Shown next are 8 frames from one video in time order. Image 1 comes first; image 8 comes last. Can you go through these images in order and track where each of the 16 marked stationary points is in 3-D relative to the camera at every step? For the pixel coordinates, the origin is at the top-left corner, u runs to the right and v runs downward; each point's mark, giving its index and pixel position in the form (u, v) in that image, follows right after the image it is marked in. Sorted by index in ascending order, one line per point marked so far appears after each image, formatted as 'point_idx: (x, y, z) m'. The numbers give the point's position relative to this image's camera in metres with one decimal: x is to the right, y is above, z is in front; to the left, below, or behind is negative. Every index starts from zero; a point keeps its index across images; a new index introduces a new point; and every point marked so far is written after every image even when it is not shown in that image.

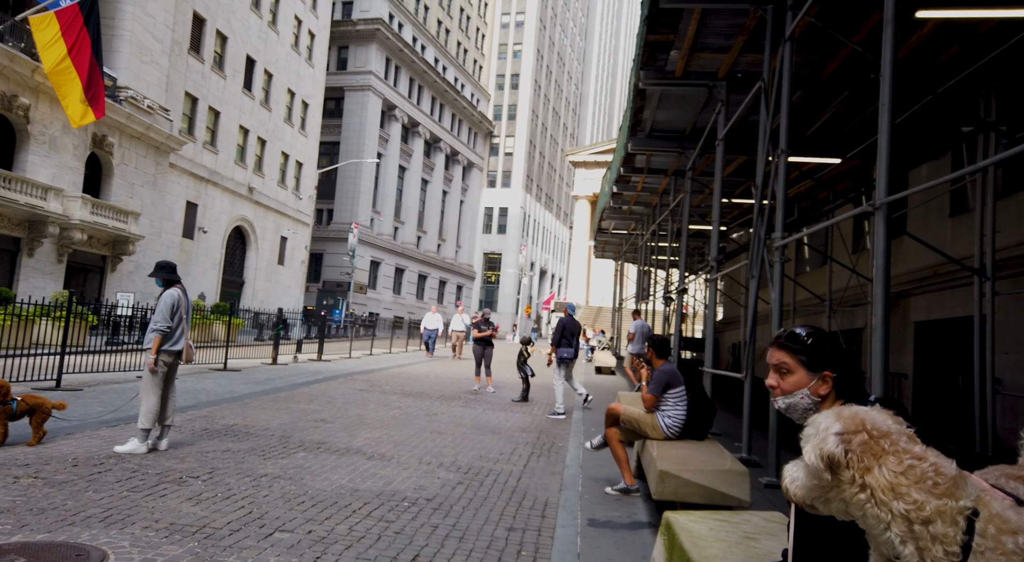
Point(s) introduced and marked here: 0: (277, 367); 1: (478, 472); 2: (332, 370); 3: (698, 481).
0: (-5.0, -1.8, +16.9) m
1: (-0.3, -1.7, +7.2) m
2: (-3.9, -1.9, +17.3) m
3: (+1.1, -1.2, +4.7) m
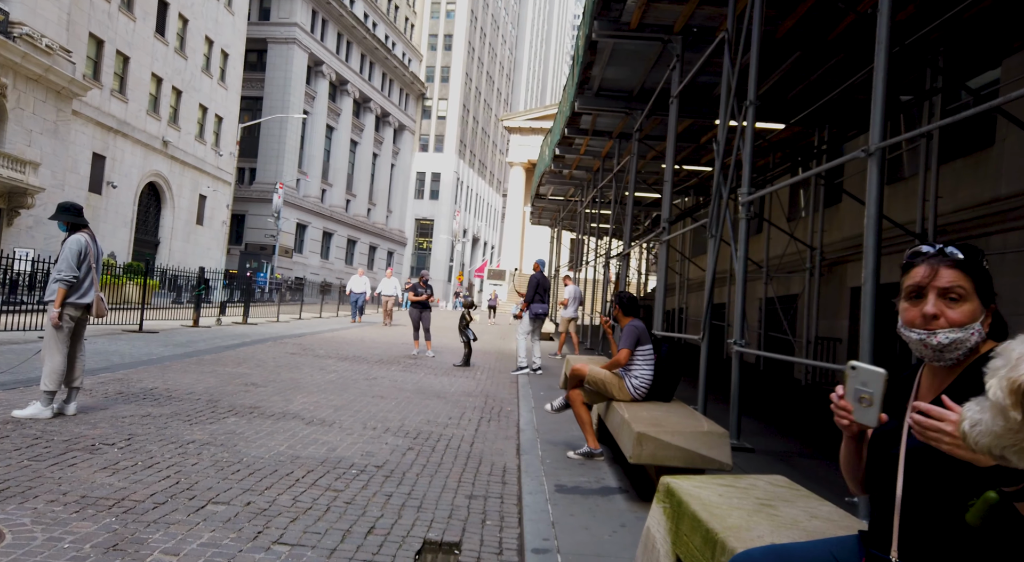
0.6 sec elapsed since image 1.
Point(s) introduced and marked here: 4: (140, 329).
0: (-6.2, -1.0, +15.9) m
1: (-0.7, -1.3, +6.7) m
2: (-5.2, -1.1, +16.4) m
3: (+0.9, -0.9, +4.3) m
4: (-6.7, -0.9, +14.3) m
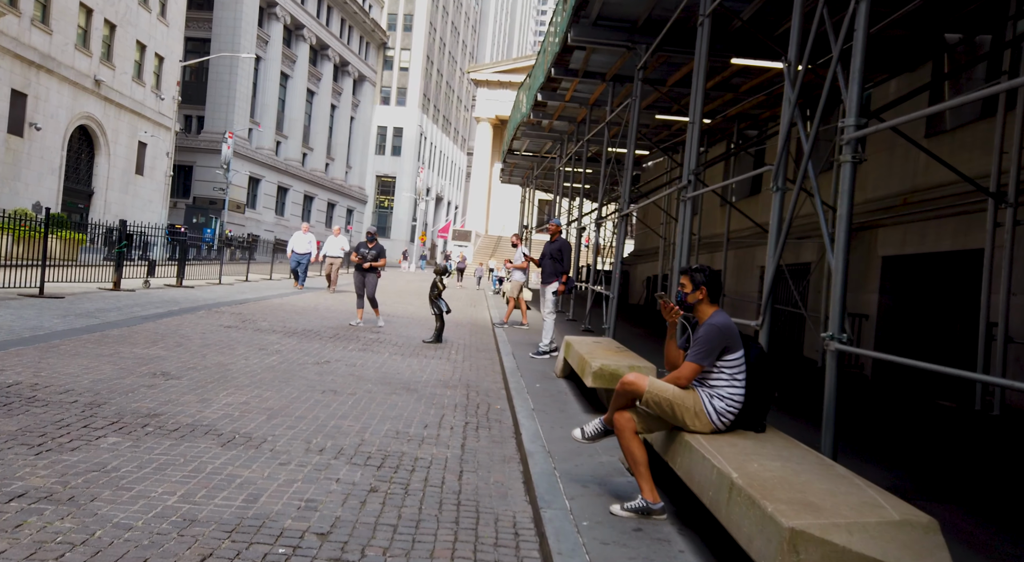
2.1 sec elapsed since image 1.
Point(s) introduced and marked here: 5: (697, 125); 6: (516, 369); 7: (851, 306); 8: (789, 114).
0: (-6.6, -0.2, +13.6) m
1: (-0.7, -1.1, +4.7) m
2: (-5.6, -0.3, +14.2) m
3: (+1.1, -0.8, +2.4) m
4: (-7.1, -0.2, +12.0) m
5: (+2.0, +1.7, +8.3) m
6: (+0.1, -1.0, +9.0) m
7: (+5.1, -0.4, +12.0) m
8: (+2.0, +1.2, +5.7) m
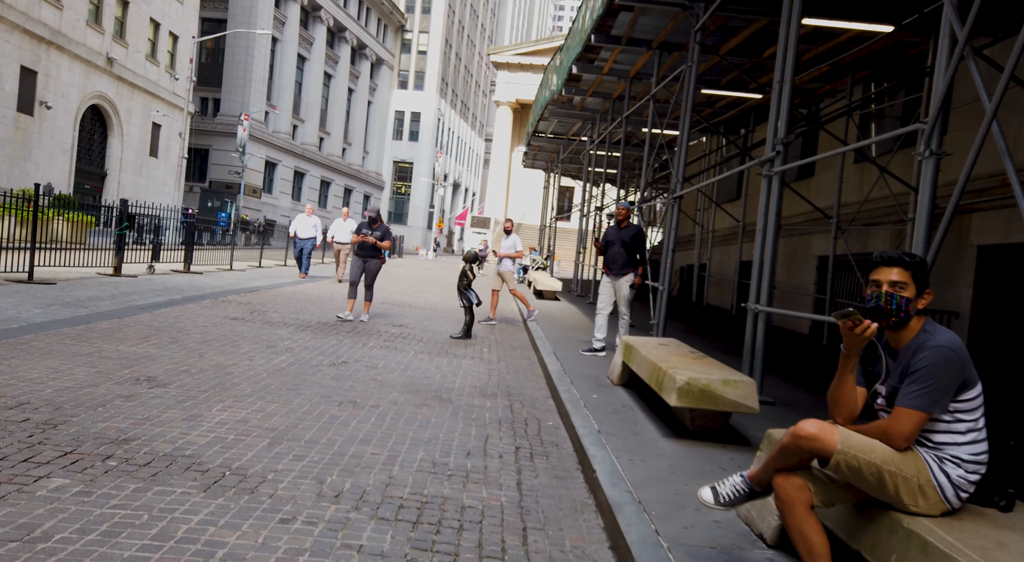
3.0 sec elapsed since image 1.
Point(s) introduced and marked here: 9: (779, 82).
0: (-6.1, 0.0, +12.5) m
1: (-0.3, -1.1, +3.5) m
2: (-5.1, -0.1, +13.0) m
3: (+1.4, -0.8, +1.1) m
4: (-6.5, 0.0, +10.9) m
5: (+2.4, +1.7, +7.0) m
6: (+0.5, -0.9, +7.8) m
7: (+5.6, -0.3, +10.6) m
8: (+2.4, +1.2, +4.4) m
9: (+2.4, +1.8, +7.2) m
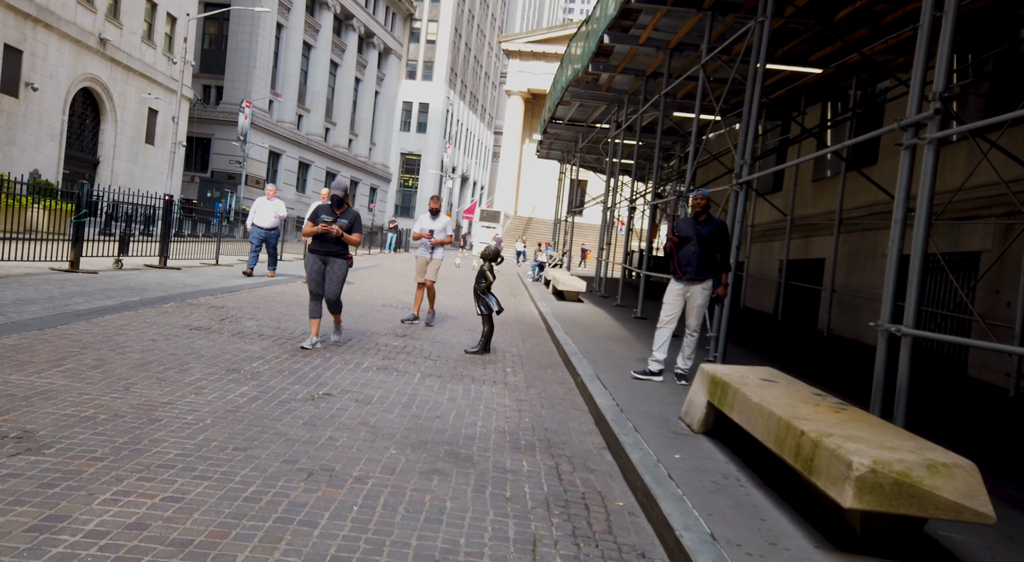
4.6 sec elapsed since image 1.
0: (-5.8, +0.1, +10.6) m
1: (-0.1, -1.1, +1.5) m
2: (-4.7, -0.1, +11.1) m
3: (+1.6, -0.9, -0.8) m
4: (-6.2, +0.1, +9.0) m
5: (+2.7, +1.7, +5.0) m
6: (+0.8, -1.0, +5.8) m
7: (+5.9, -0.4, +8.6) m
8: (+2.7, +1.2, +2.4) m
9: (+2.7, +1.7, +5.2) m
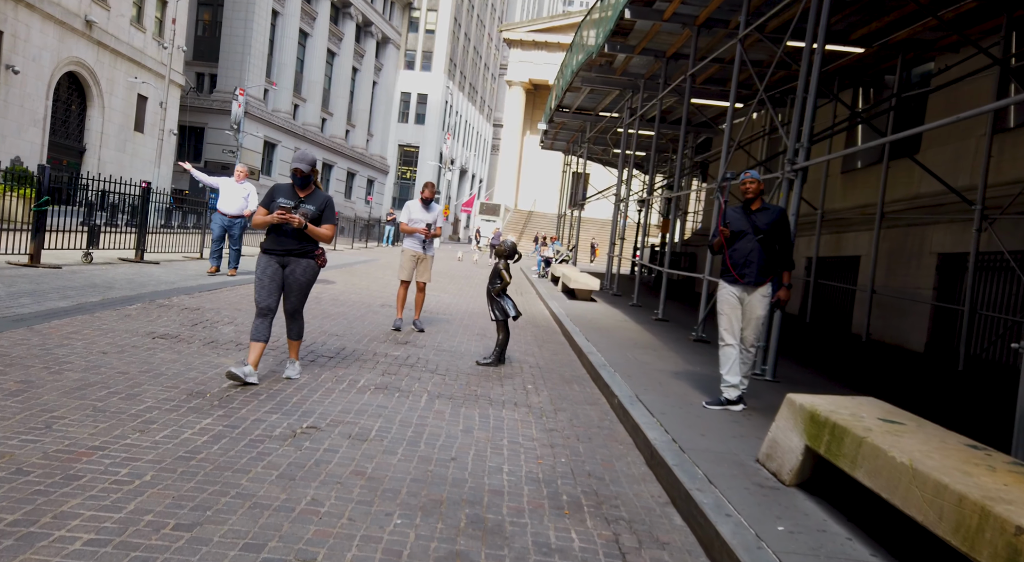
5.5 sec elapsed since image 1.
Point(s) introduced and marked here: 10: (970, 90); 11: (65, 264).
0: (-5.6, +0.1, +9.4) m
1: (+0.1, -1.2, +0.3) m
2: (-4.6, 0.0, +9.9) m
3: (+1.8, -1.0, -2.0) m
4: (-6.0, +0.1, +7.7) m
5: (+2.9, +1.6, +3.8) m
6: (+1.0, -1.0, +4.6) m
7: (+6.1, -0.4, +7.4) m
8: (+2.9, +1.1, +1.2) m
9: (+2.9, +1.7, +4.0) m
10: (+7.1, +3.0, +12.4) m
11: (-6.2, +0.2, +10.9) m
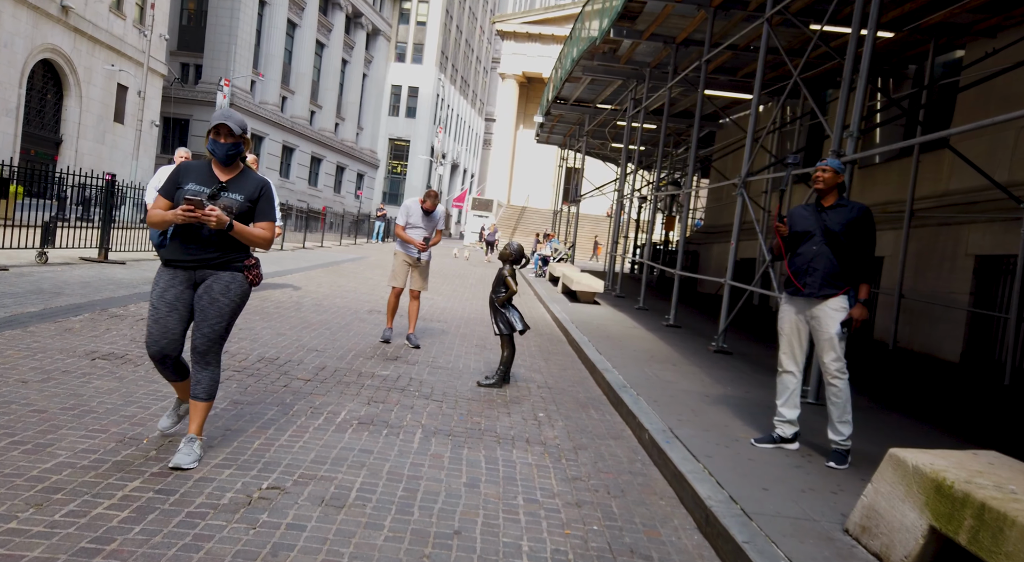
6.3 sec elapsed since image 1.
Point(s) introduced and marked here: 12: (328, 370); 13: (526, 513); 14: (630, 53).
0: (-5.5, +0.1, +8.3) m
1: (+0.3, -1.3, -0.7) m
2: (-4.5, -0.1, +8.8) m
3: (+2.0, -1.2, -3.0) m
4: (-6.0, +0.1, +6.6) m
5: (+3.0, +1.5, +2.8) m
6: (+1.1, -1.1, +3.6) m
7: (+6.2, -0.5, +6.5) m
8: (+3.1, +1.0, +0.3) m
9: (+3.0, +1.6, +3.0) m
10: (+7.2, +2.9, +11.4) m
11: (-6.1, +0.2, +9.8) m
12: (-1.4, -0.7, +6.2) m
13: (+0.1, -1.1, +3.8) m
14: (+2.2, +4.4, +15.4) m
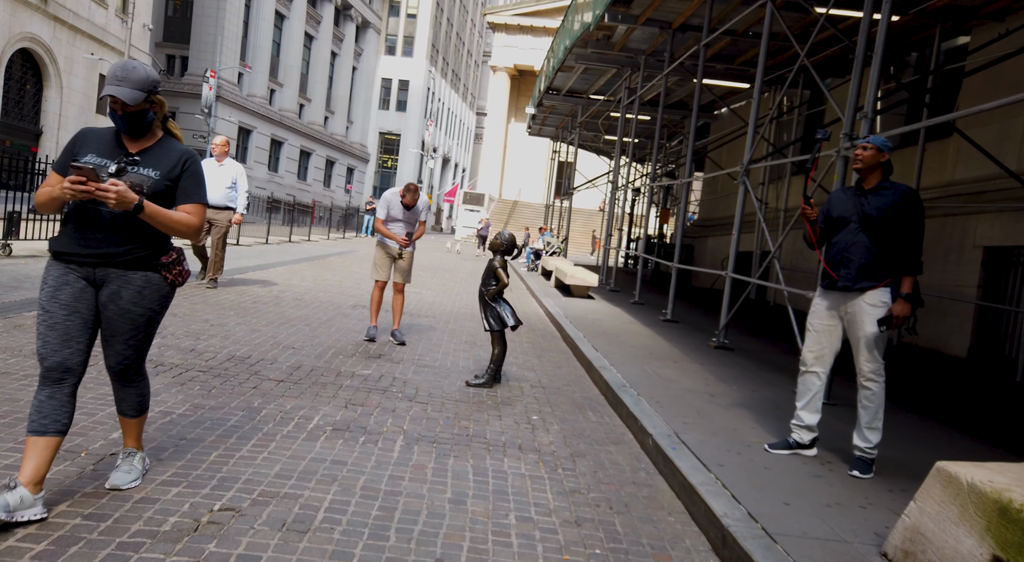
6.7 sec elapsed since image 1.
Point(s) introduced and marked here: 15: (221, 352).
0: (-5.6, +0.1, +7.7) m
1: (+0.3, -1.3, -1.2) m
2: (-4.6, 0.0, +8.3) m
3: (+2.0, -1.1, -3.4) m
4: (-6.1, +0.1, +6.1) m
5: (+3.0, +1.5, +2.4) m
6: (+1.0, -1.0, +3.2) m
7: (+6.1, -0.4, +6.1) m
8: (+3.1, +1.0, -0.2) m
9: (+3.0, +1.6, +2.6) m
10: (+7.0, +3.0, +11.0) m
11: (-6.3, +0.3, +9.3) m
12: (-1.5, -0.6, +5.7) m
13: (0.0, -1.0, +3.3) m
14: (+2.0, +4.6, +14.9) m
15: (-2.2, -0.5, +6.0) m
